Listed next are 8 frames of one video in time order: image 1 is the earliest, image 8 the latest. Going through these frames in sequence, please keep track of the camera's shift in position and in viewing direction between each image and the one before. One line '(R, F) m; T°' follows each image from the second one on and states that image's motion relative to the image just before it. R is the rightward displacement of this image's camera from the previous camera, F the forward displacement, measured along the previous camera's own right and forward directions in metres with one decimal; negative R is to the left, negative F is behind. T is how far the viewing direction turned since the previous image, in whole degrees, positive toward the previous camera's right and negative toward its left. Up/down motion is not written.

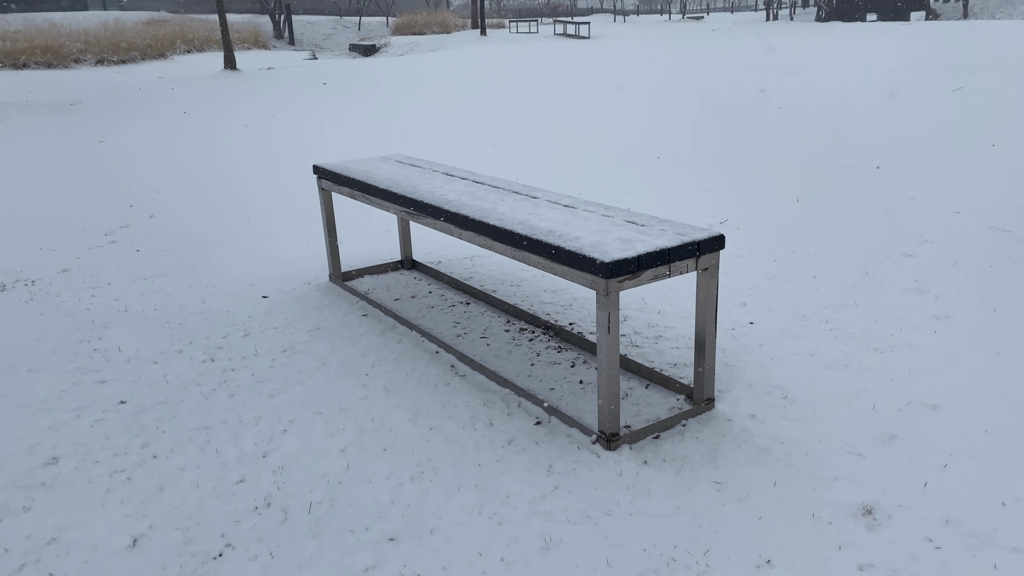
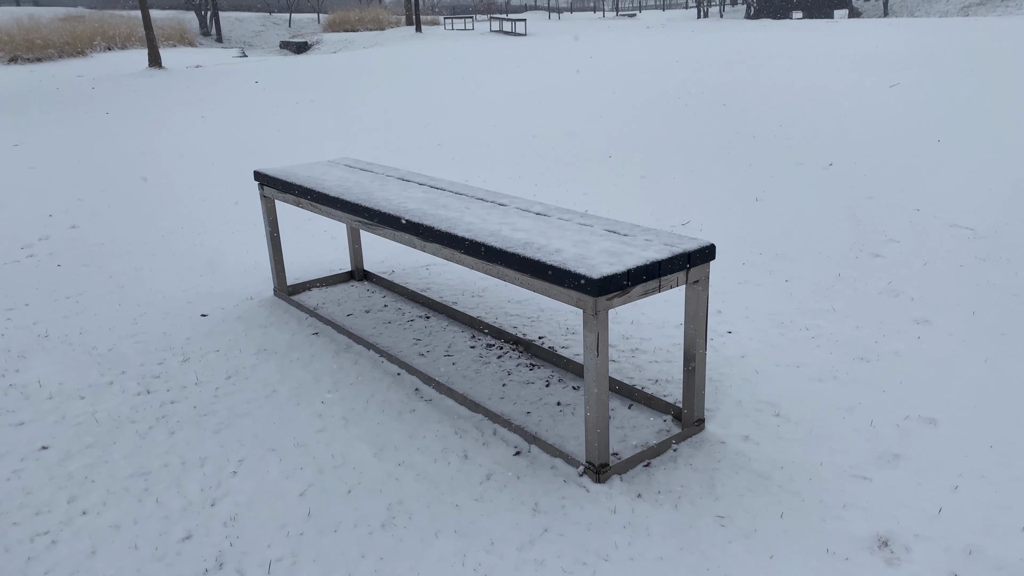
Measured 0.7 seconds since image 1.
(-0.1, +0.3) m; +4°
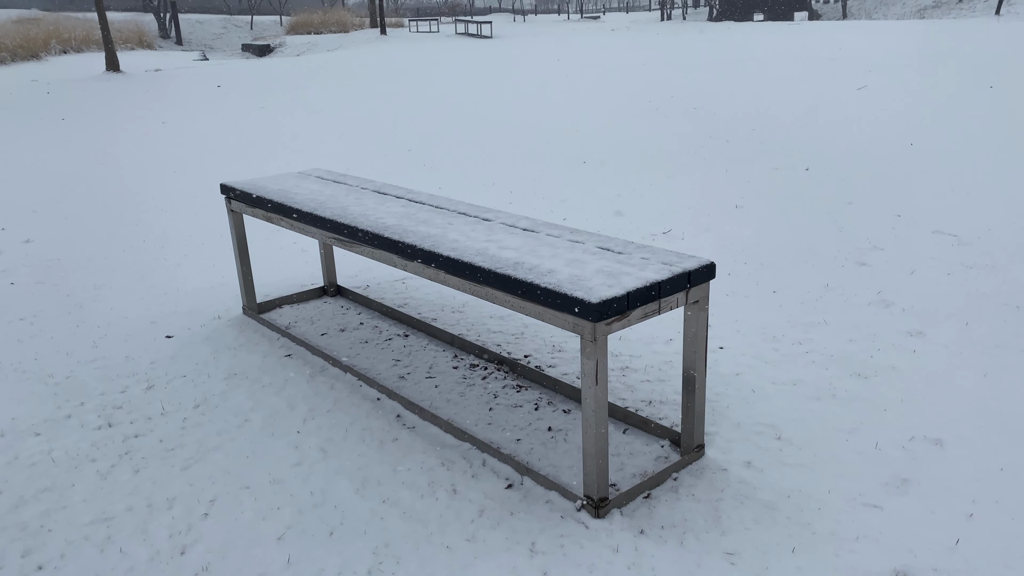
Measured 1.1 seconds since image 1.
(-0.1, +0.2) m; +2°
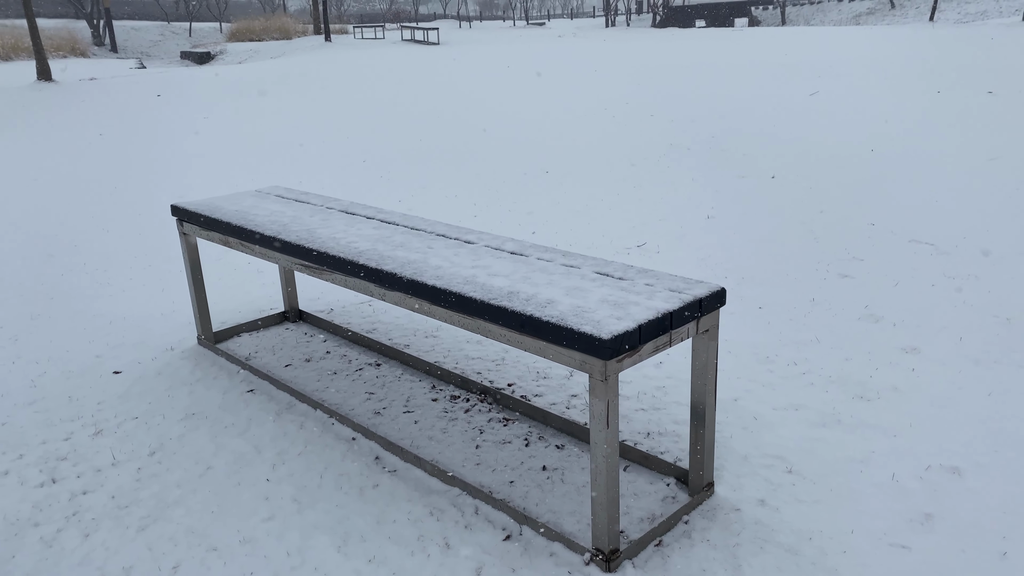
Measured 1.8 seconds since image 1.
(-0.1, +0.3) m; +4°
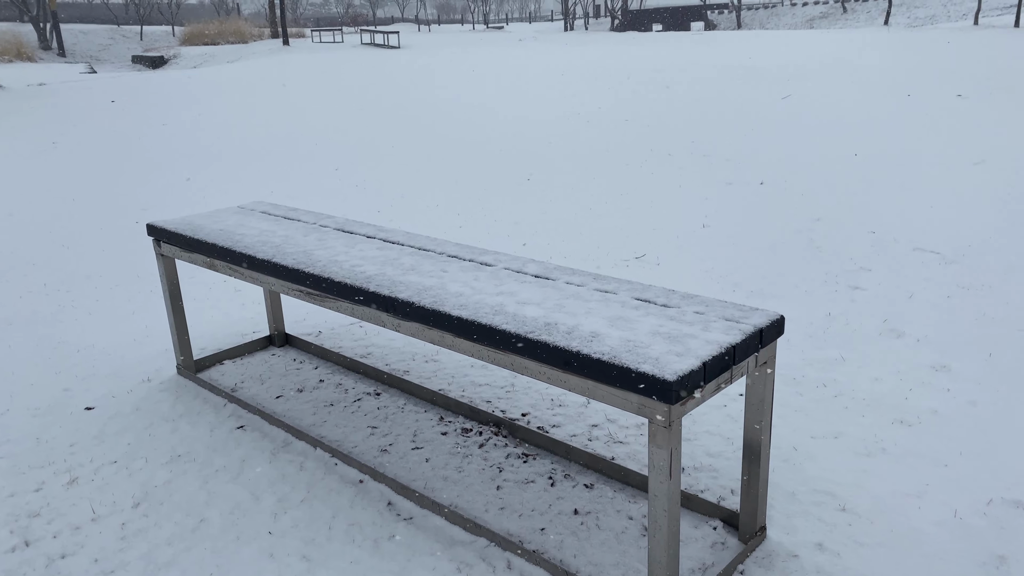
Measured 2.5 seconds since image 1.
(-0.2, +0.3) m; +3°
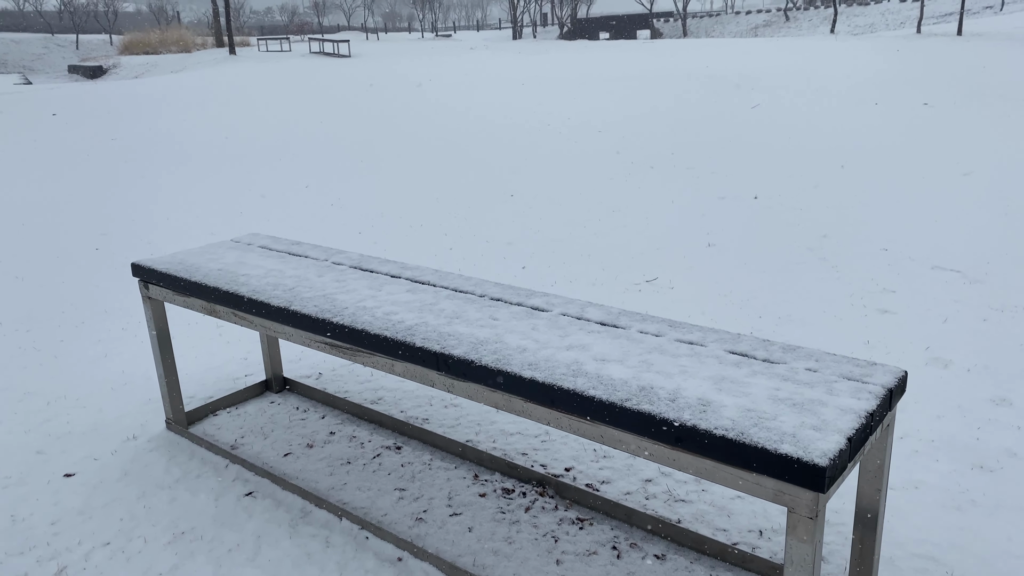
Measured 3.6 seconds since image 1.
(-0.4, +0.4) m; +3°
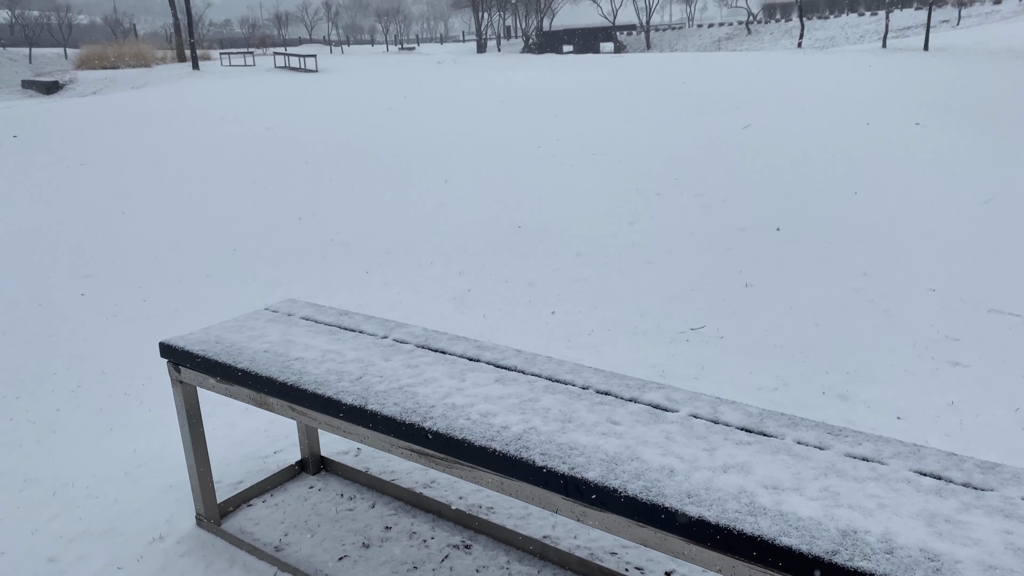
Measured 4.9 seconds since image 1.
(-0.4, +0.4) m; +3°
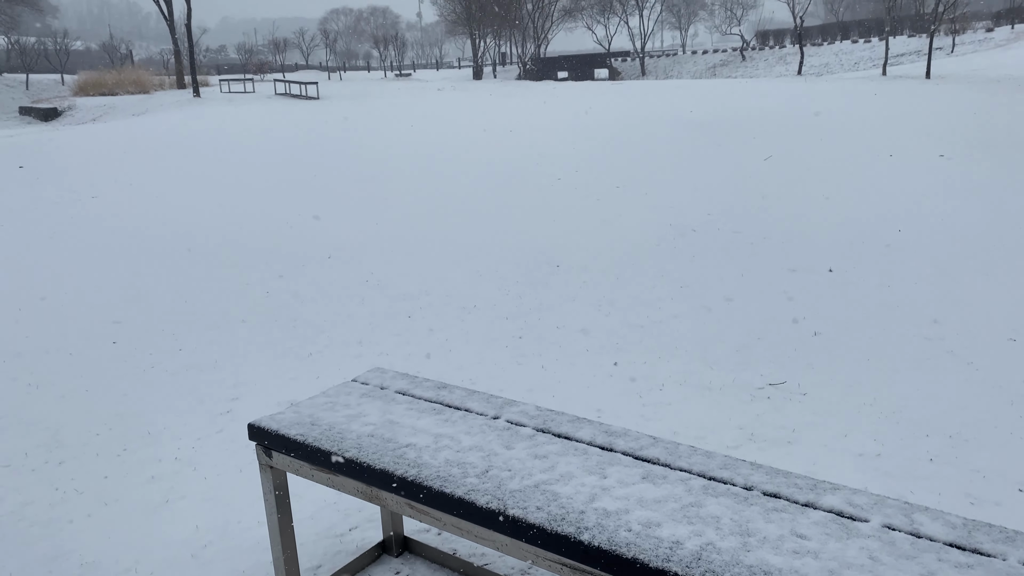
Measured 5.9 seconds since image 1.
(-0.4, +0.3) m; +1°
